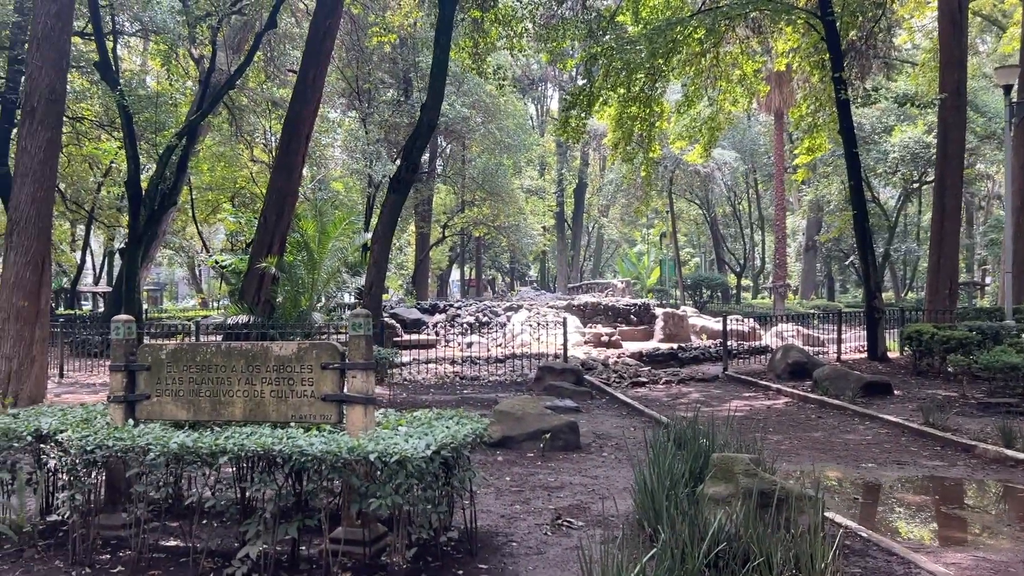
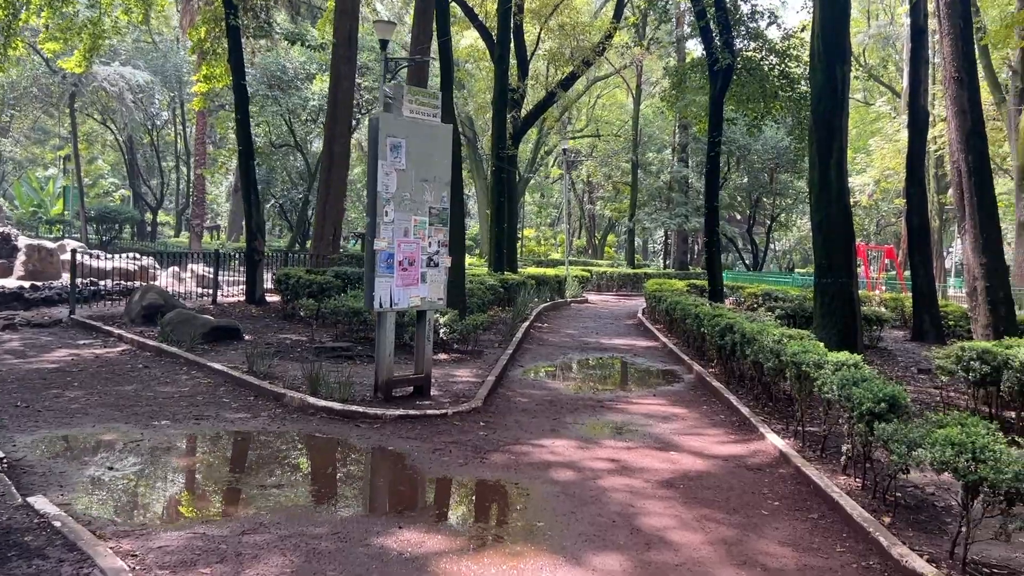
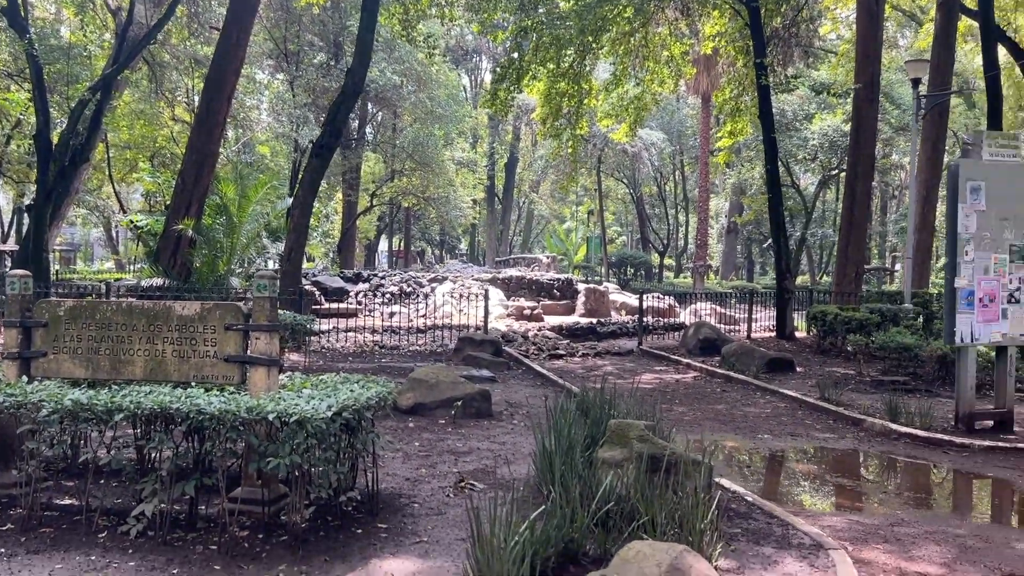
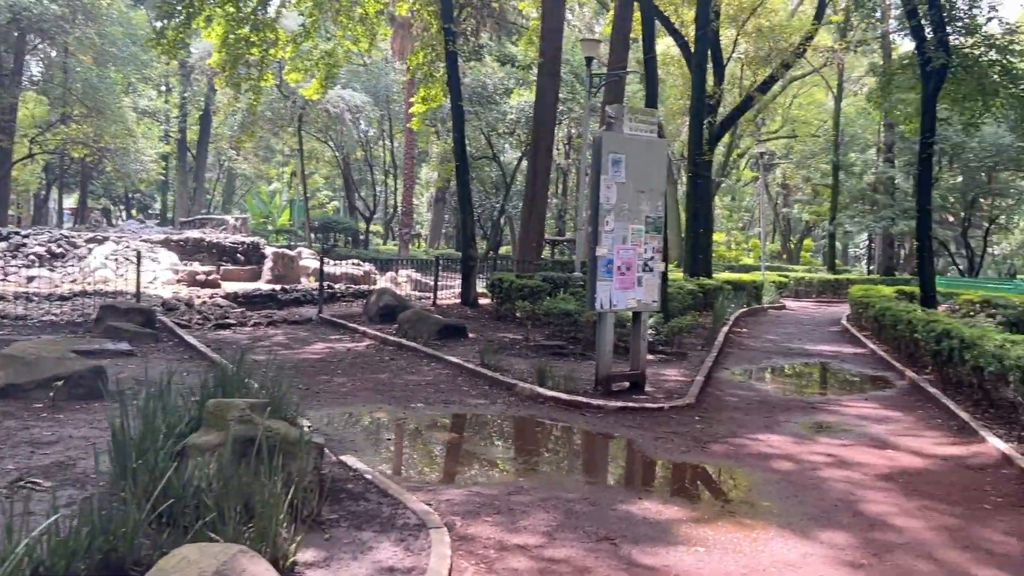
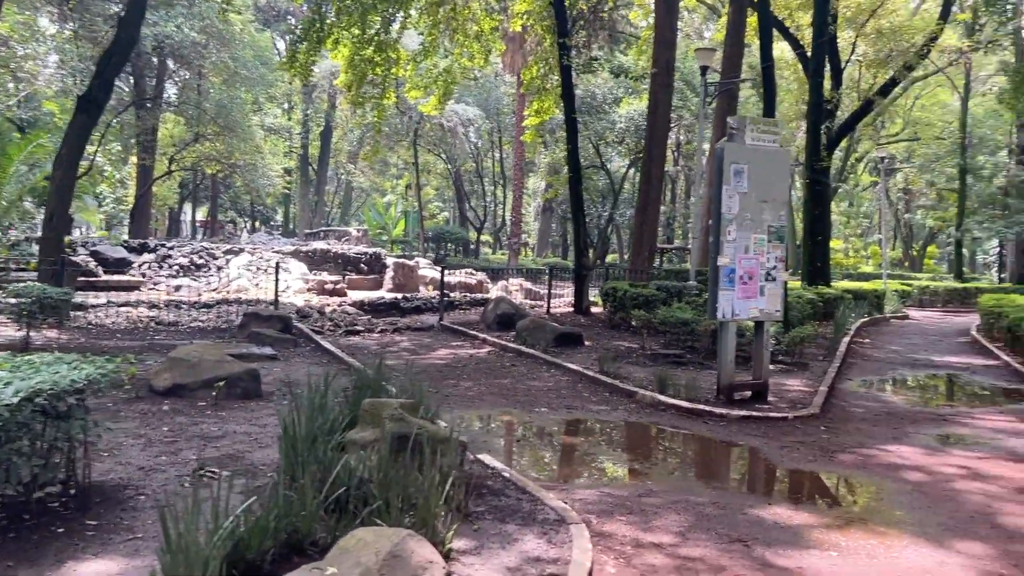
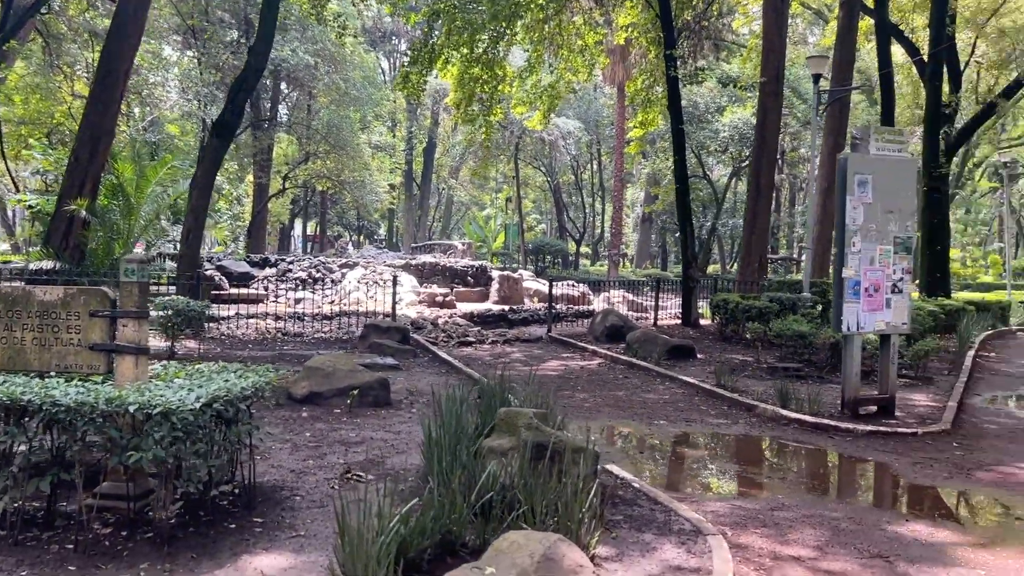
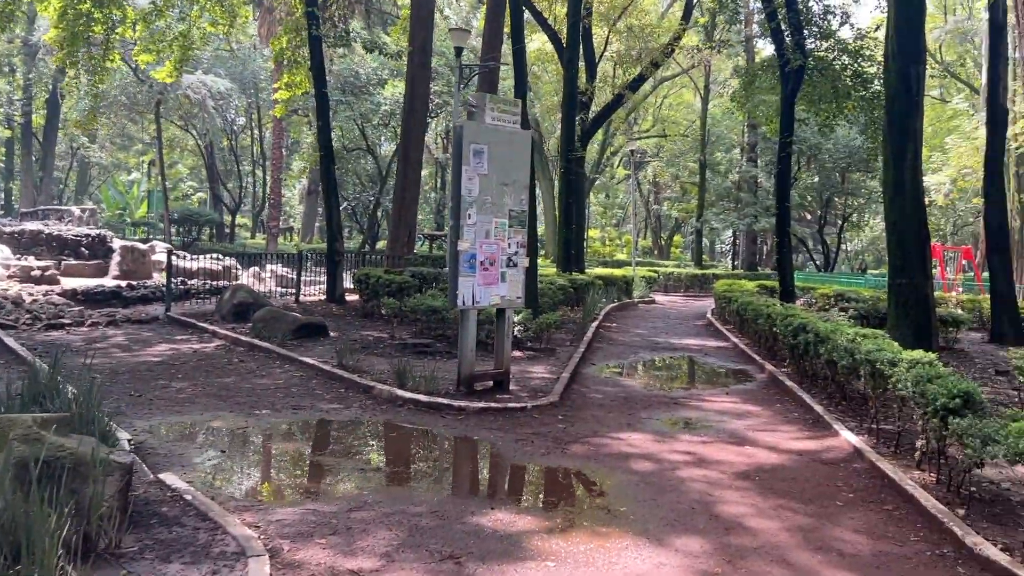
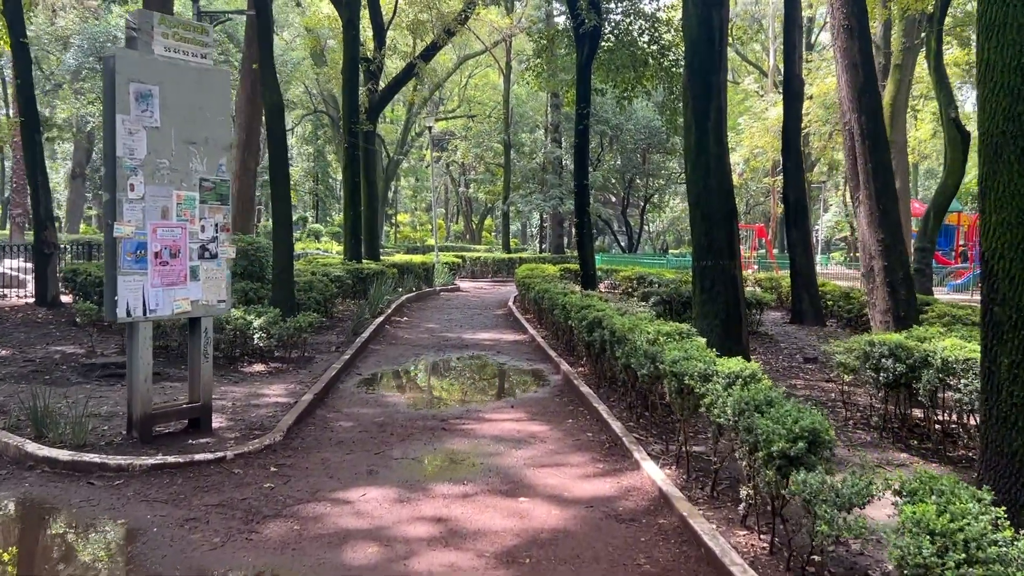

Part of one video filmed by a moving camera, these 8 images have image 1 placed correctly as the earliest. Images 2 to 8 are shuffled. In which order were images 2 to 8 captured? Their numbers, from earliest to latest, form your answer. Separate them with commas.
3, 6, 5, 4, 7, 2, 8
